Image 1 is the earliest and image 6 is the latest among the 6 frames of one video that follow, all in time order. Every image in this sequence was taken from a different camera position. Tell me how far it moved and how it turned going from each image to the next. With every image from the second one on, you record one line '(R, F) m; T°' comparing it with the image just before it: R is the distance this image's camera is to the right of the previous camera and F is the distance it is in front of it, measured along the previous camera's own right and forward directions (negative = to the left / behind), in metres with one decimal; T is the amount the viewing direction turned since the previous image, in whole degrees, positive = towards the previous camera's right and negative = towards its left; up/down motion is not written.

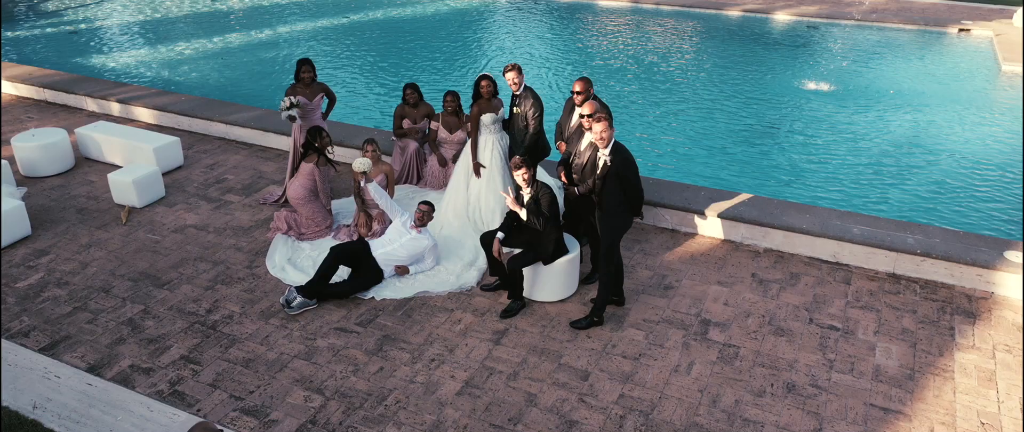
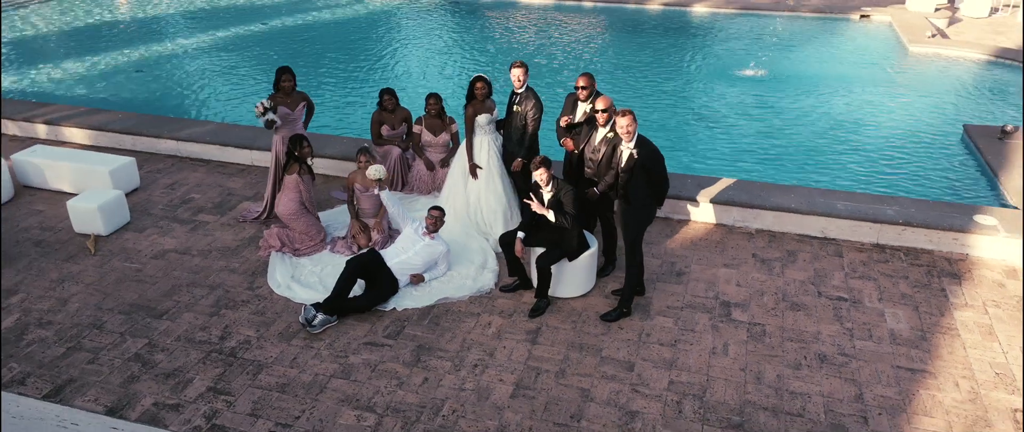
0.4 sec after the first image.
(-1.1, +0.1) m; +8°
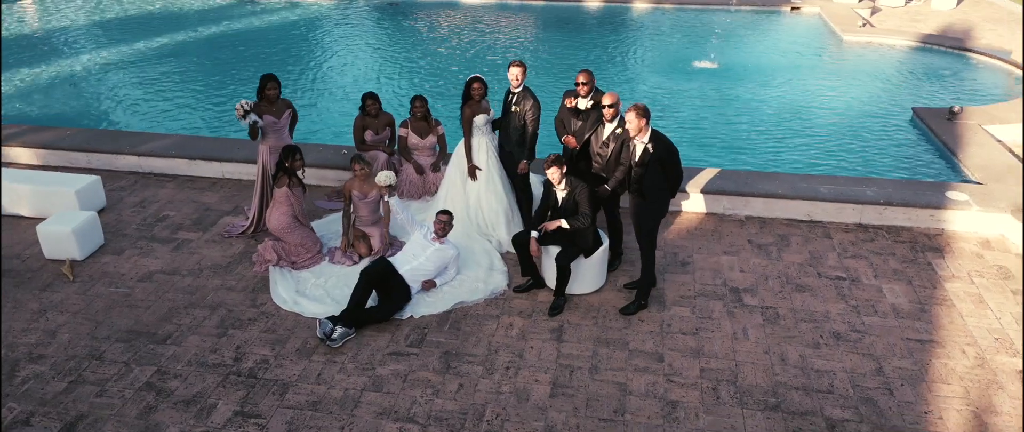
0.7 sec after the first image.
(-0.8, +0.1) m; +6°
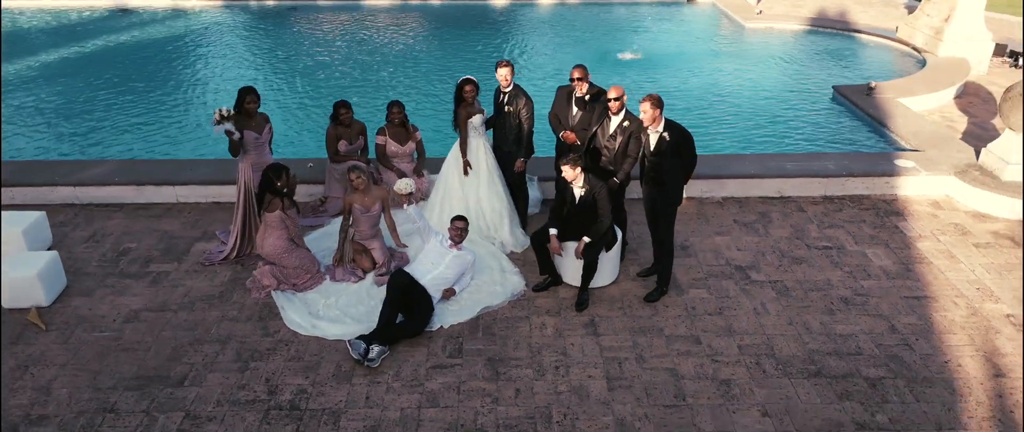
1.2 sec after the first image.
(-1.2, +0.2) m; +10°
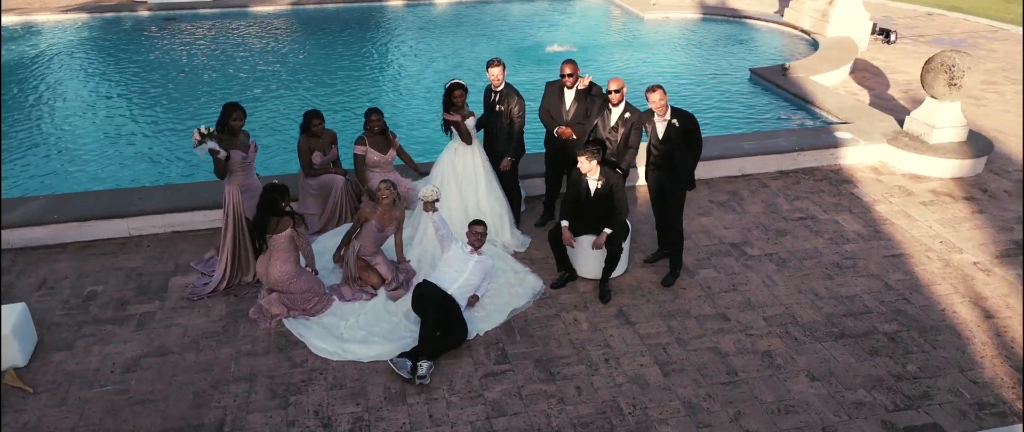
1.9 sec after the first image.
(-1.3, +0.2) m; +11°
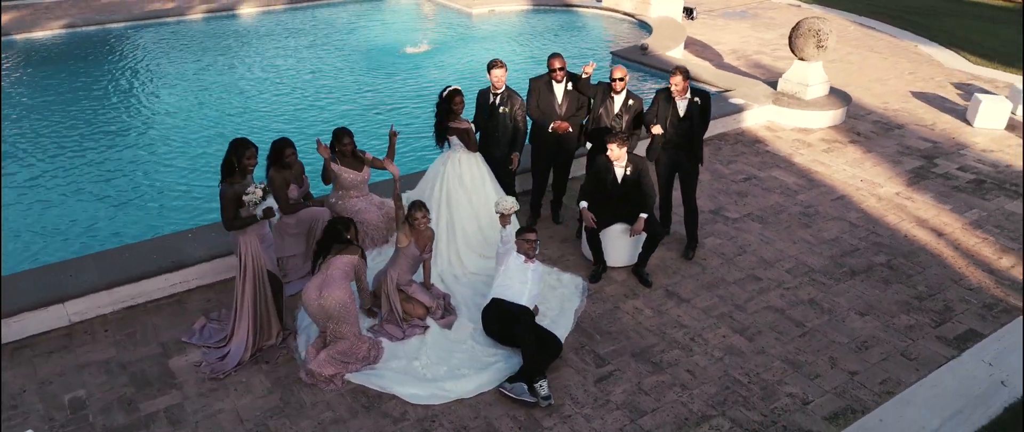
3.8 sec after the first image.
(-2.3, +0.6) m; +19°
